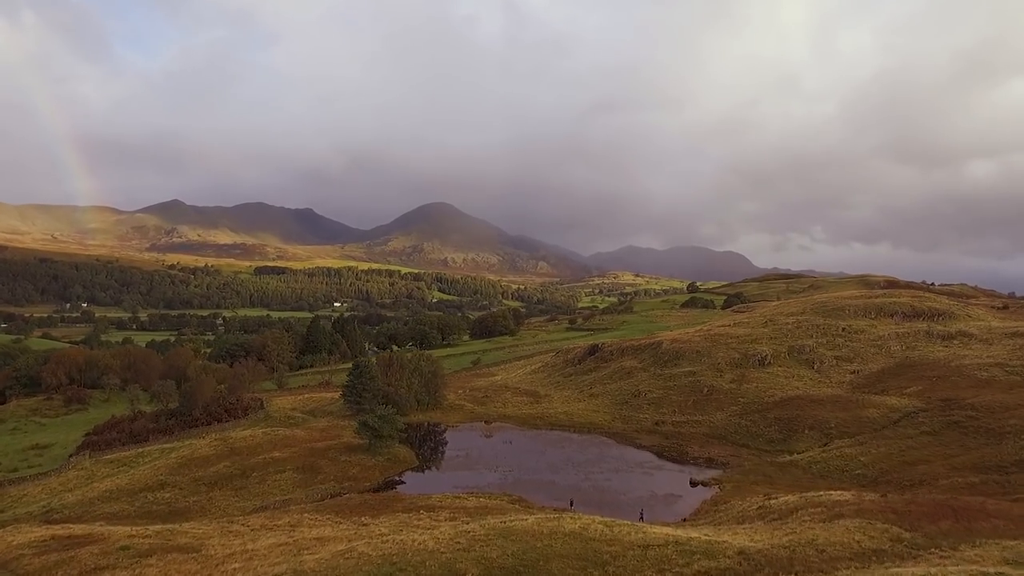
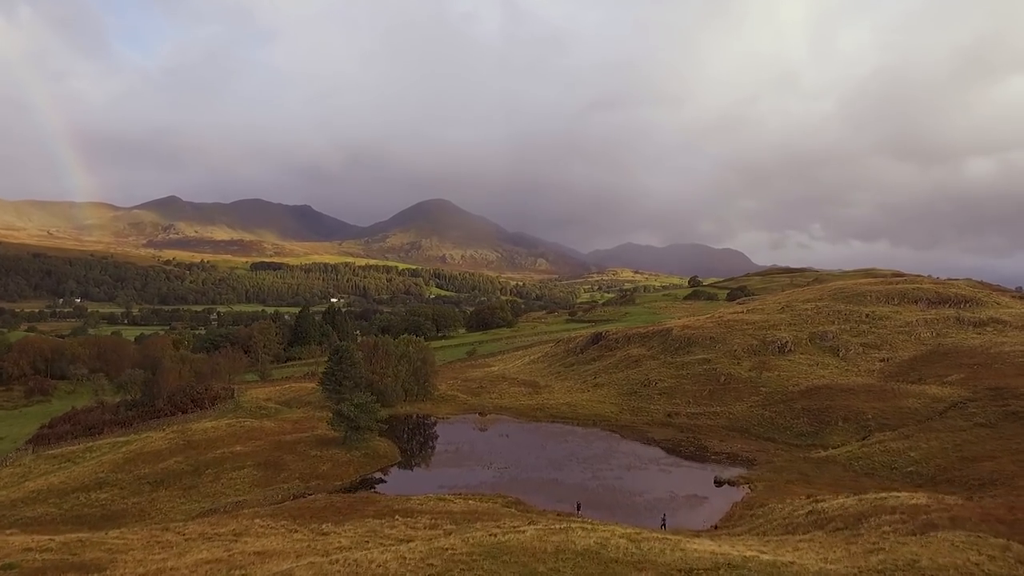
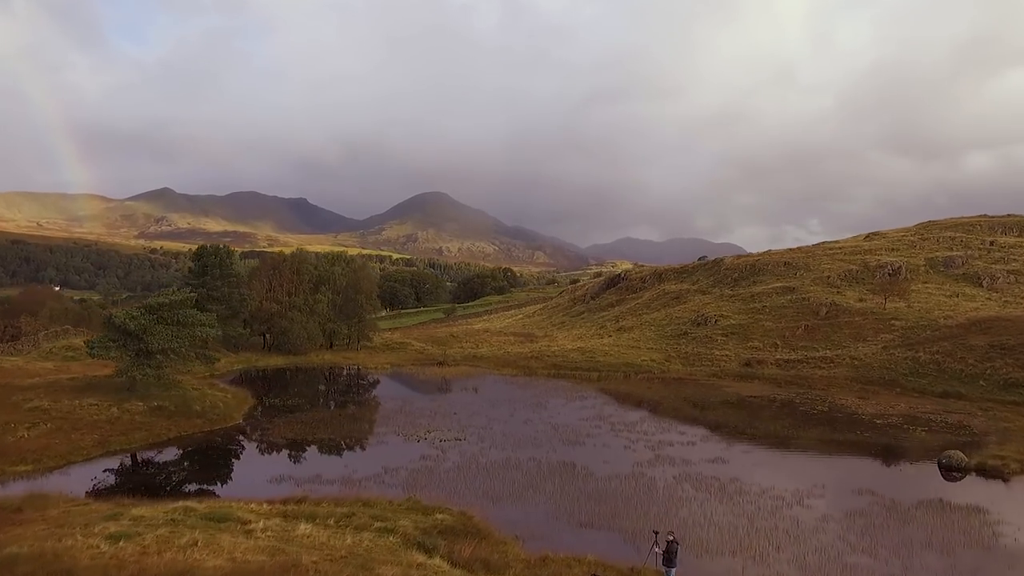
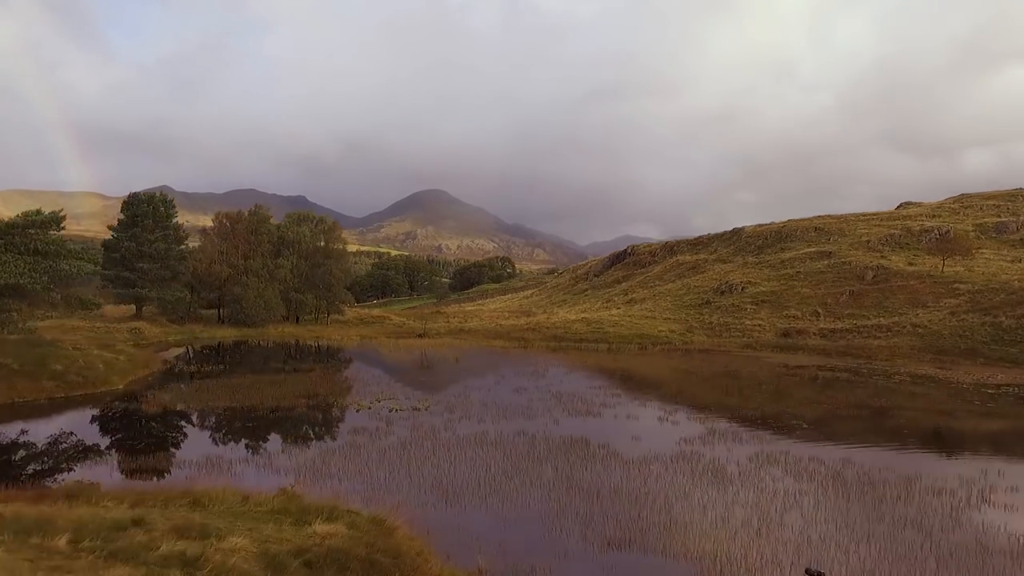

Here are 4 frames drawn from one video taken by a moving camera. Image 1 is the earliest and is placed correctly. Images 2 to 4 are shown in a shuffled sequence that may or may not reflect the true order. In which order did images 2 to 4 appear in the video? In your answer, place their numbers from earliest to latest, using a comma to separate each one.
2, 3, 4
